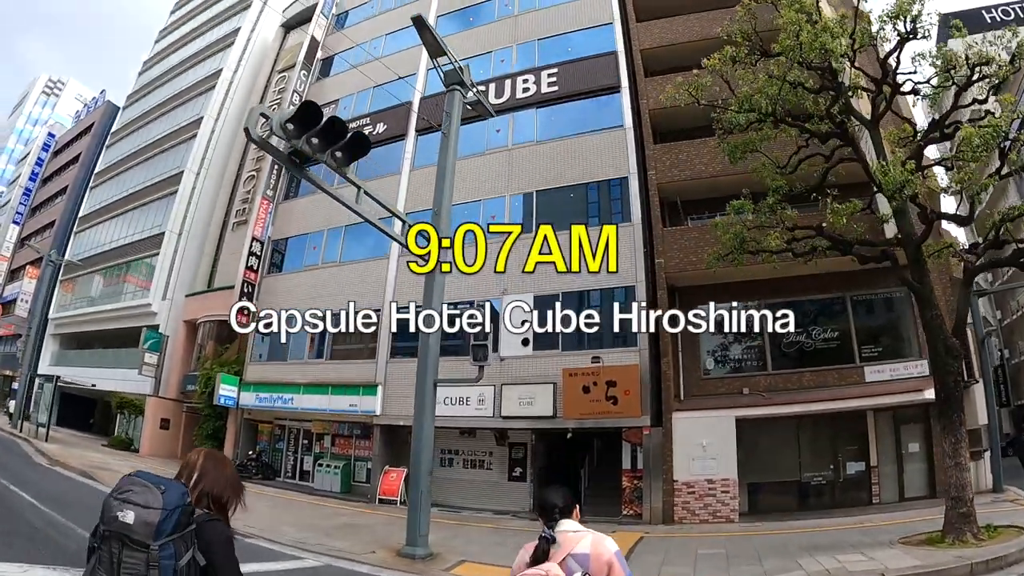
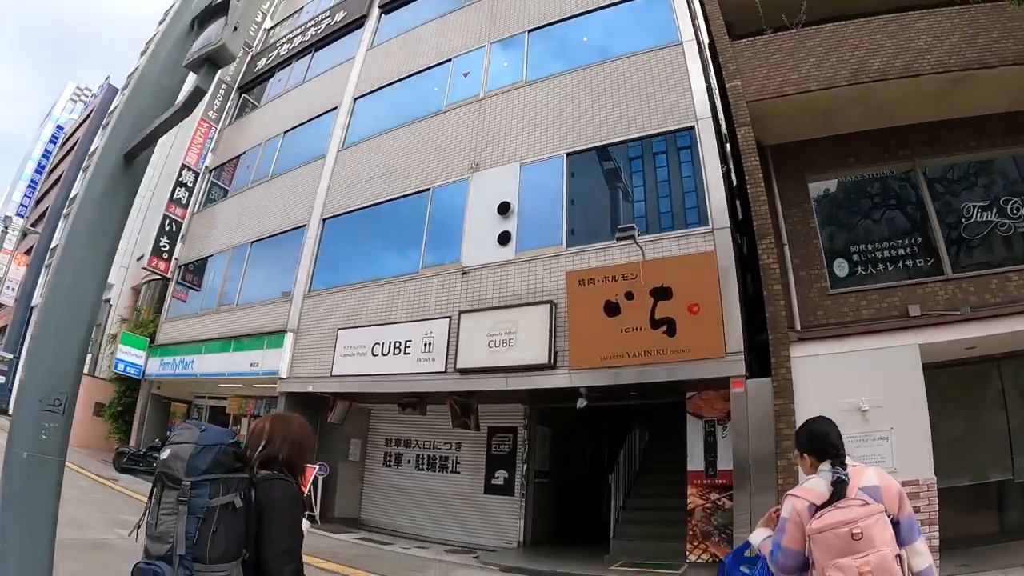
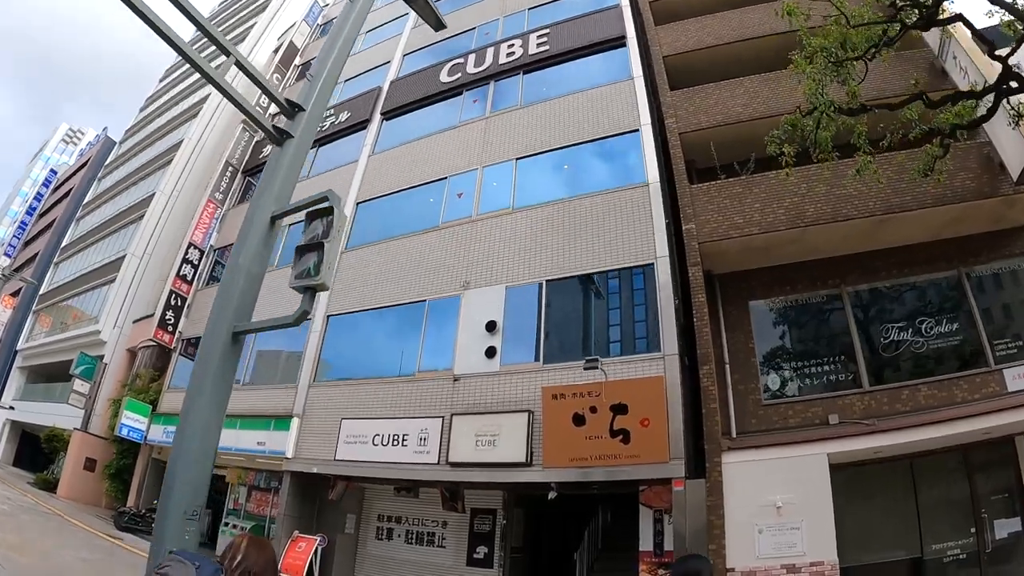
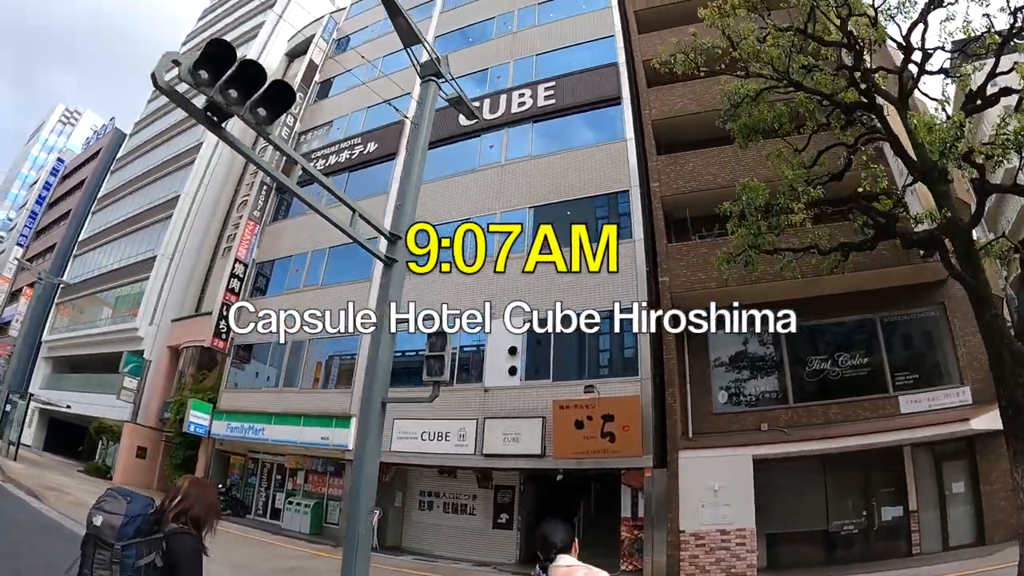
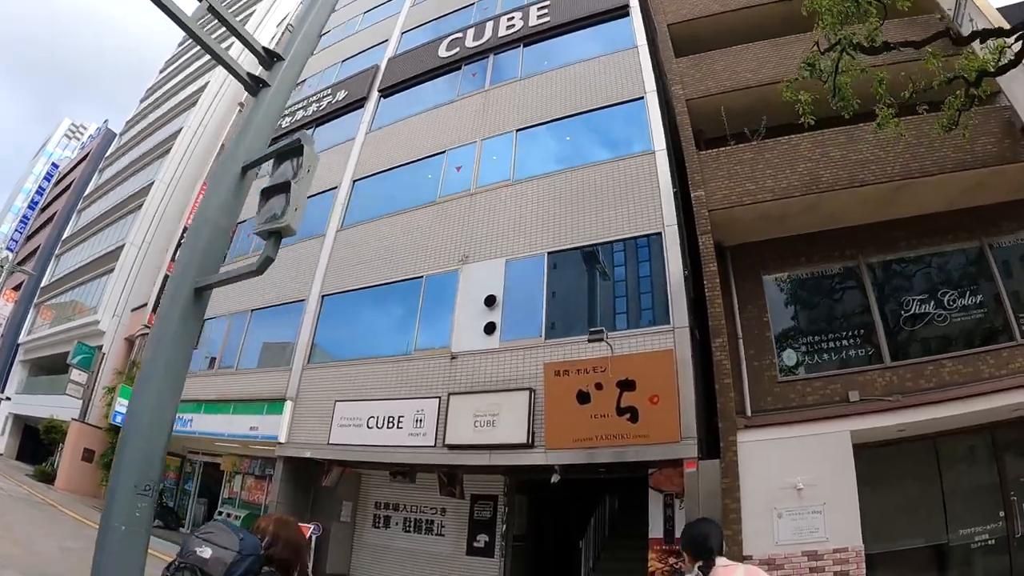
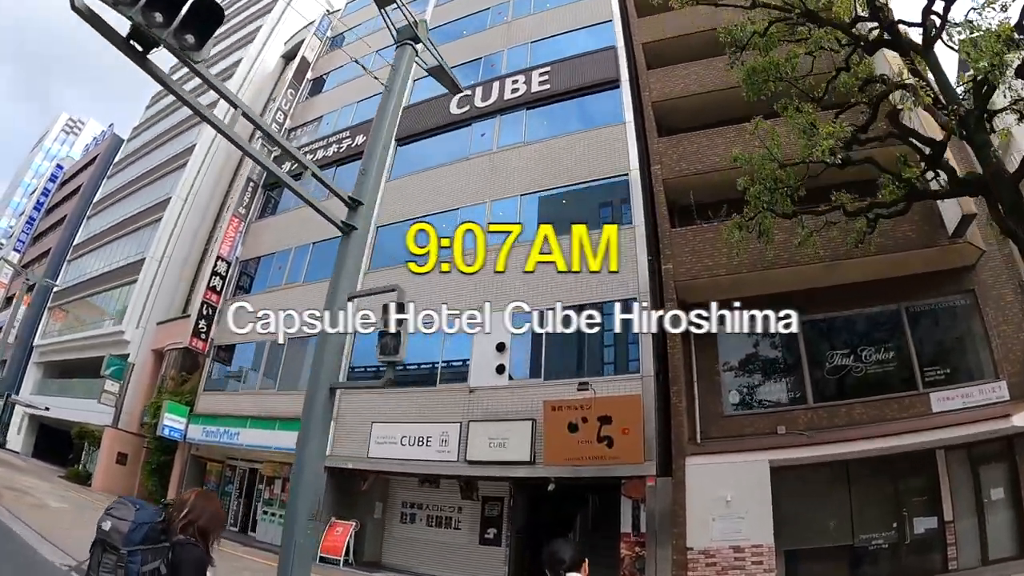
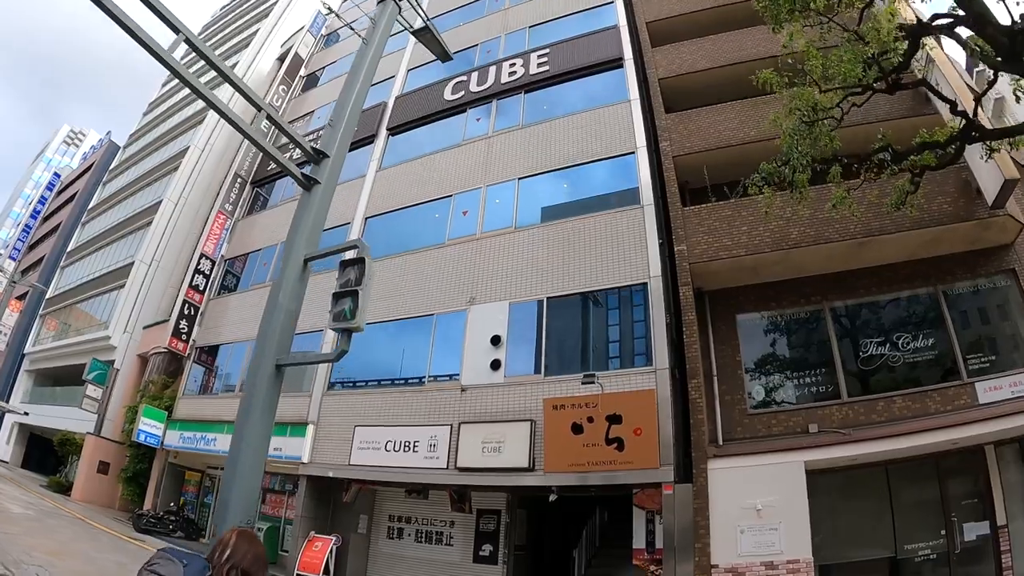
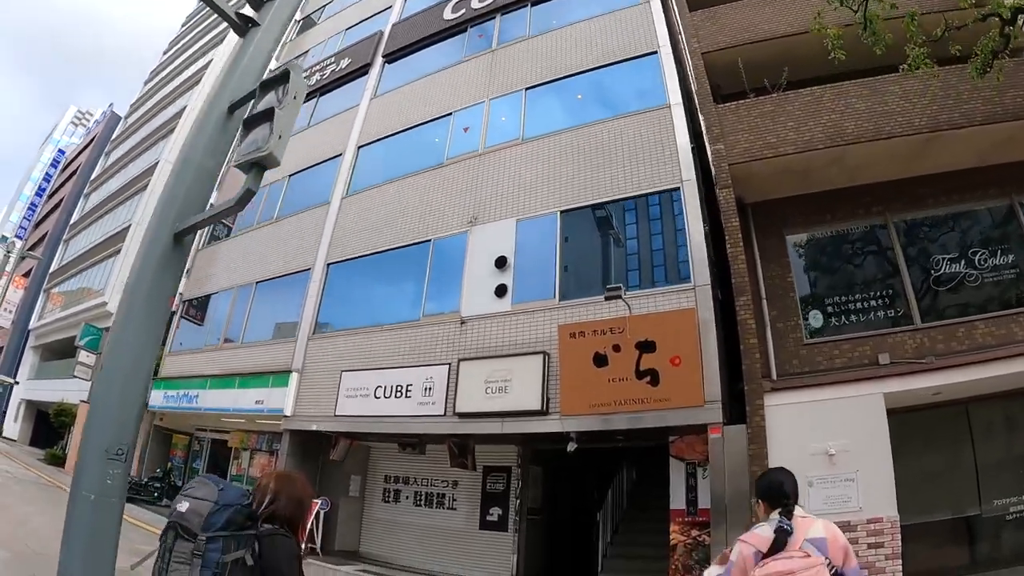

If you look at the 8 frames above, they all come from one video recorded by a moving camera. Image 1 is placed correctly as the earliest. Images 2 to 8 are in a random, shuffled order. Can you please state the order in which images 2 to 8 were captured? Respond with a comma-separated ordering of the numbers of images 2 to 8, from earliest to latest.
4, 6, 7, 3, 5, 8, 2
